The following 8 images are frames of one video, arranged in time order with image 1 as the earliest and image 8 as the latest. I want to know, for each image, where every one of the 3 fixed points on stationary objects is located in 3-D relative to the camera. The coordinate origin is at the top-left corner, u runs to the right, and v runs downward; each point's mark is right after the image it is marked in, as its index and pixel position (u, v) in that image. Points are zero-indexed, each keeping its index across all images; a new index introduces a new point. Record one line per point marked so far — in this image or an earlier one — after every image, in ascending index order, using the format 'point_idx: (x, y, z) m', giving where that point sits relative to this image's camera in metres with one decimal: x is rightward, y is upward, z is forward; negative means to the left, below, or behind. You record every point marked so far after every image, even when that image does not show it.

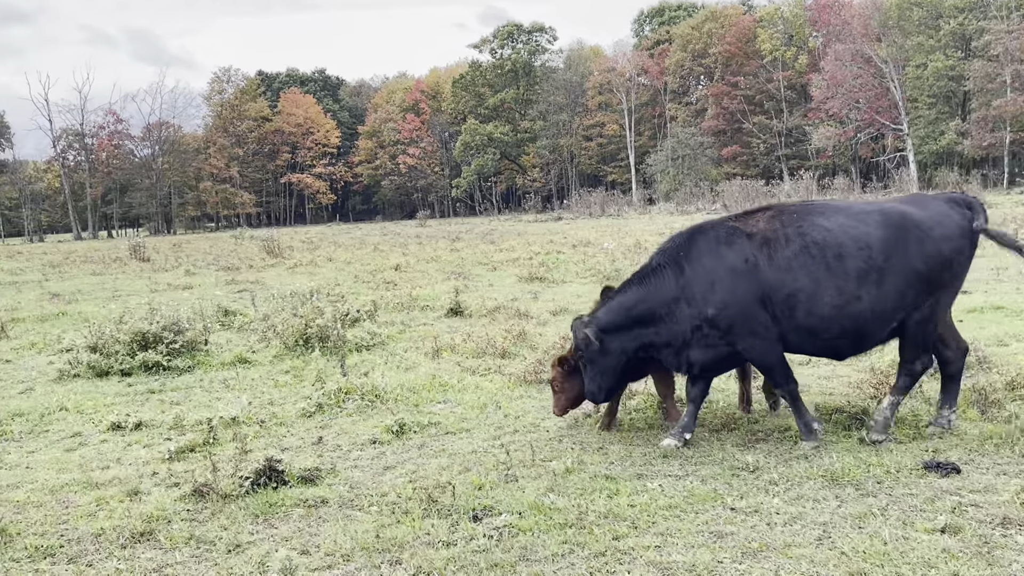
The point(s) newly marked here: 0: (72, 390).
0: (-3.0, -0.7, +6.7) m
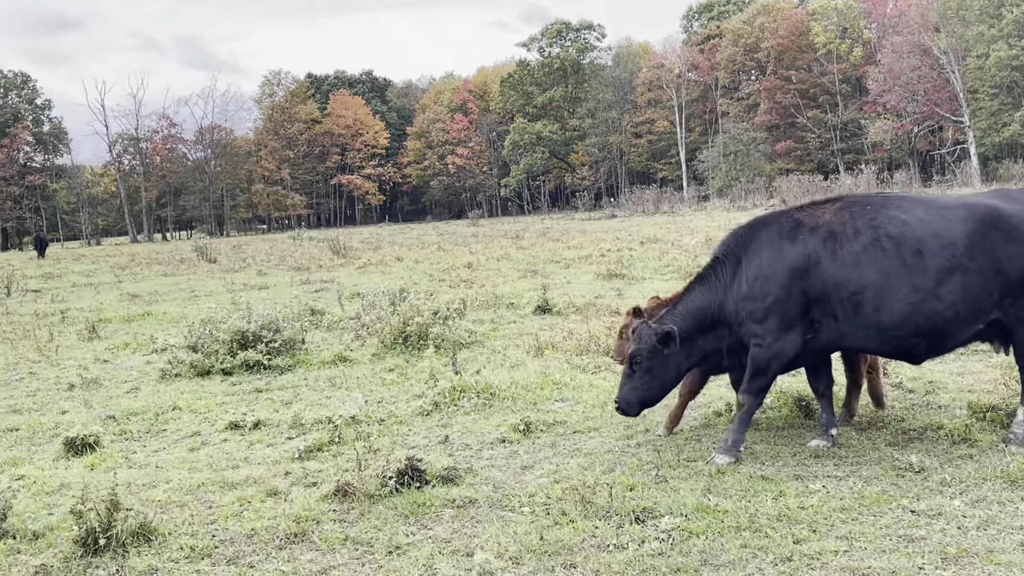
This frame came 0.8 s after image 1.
0: (-2.3, -0.7, +6.8) m
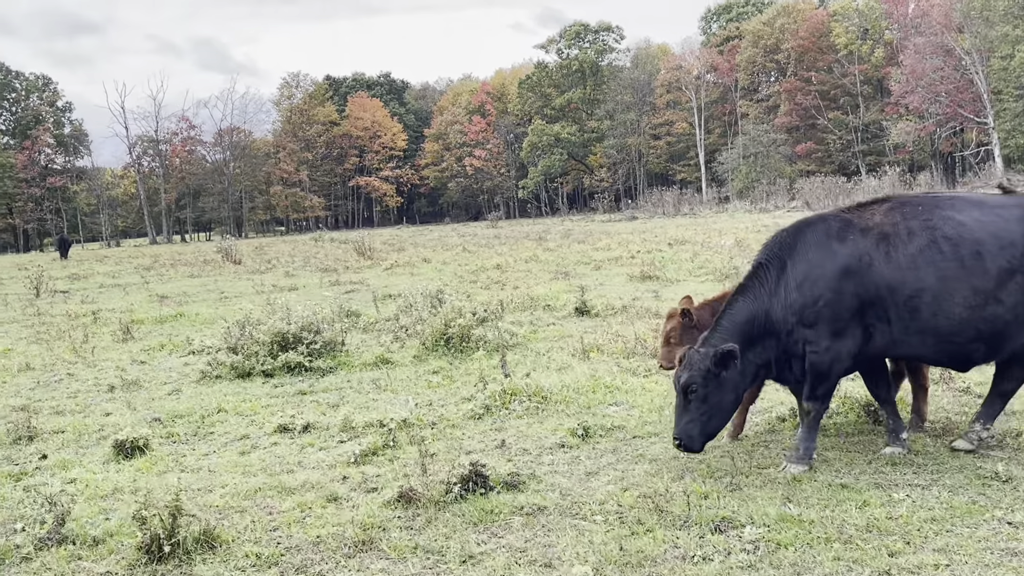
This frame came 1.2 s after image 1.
0: (-2.0, -0.7, +6.7) m
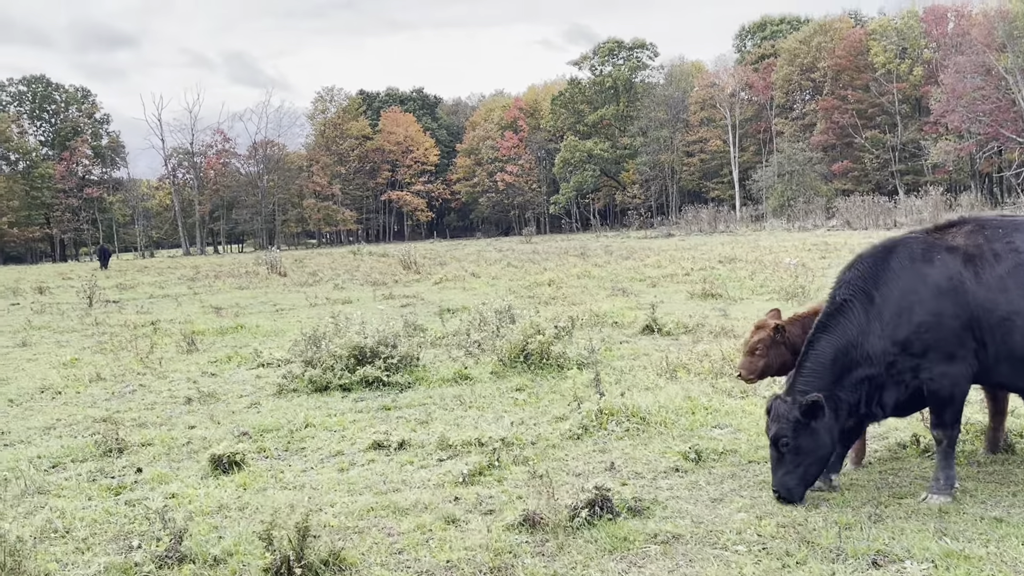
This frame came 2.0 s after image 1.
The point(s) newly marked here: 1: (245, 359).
0: (-1.4, -0.8, +6.6) m
1: (-2.5, -0.7, +9.0) m
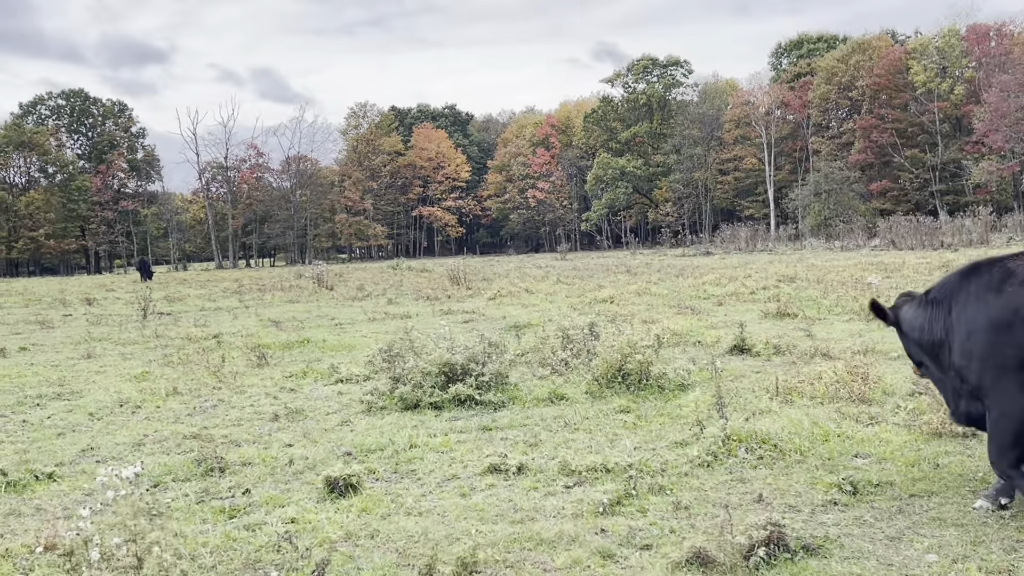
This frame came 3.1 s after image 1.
0: (-0.7, -0.9, +6.3) m
1: (-1.7, -0.8, +8.7) m
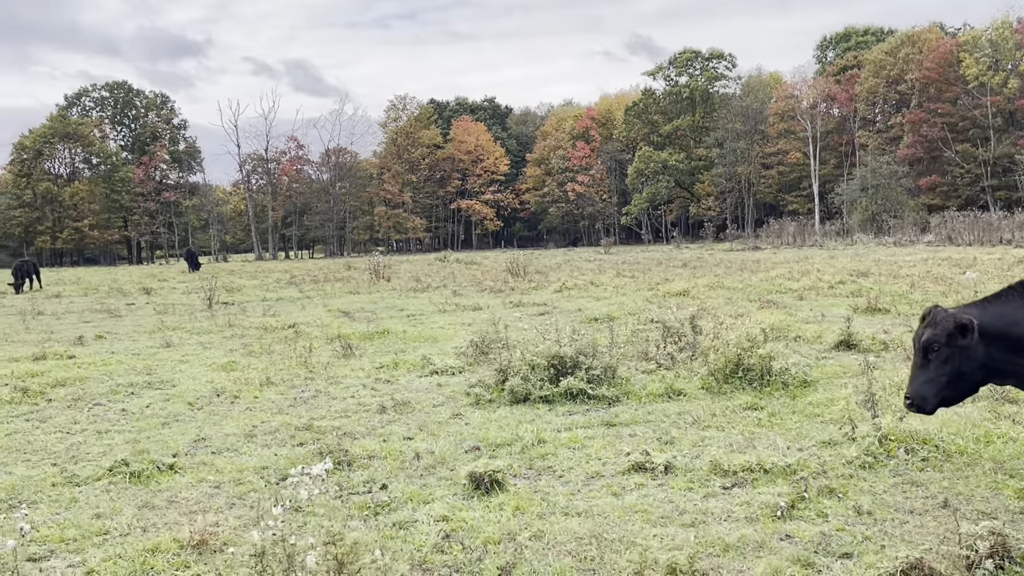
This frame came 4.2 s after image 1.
0: (0.0, -0.8, +6.1) m
1: (-0.9, -0.7, +8.5) m
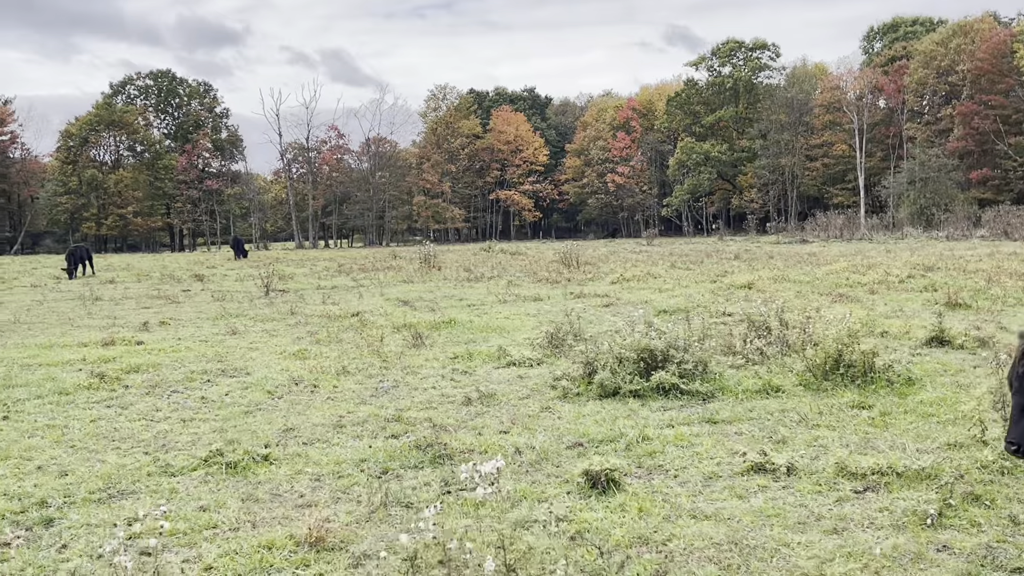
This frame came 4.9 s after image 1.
0: (+0.6, -0.8, +5.9) m
1: (-0.2, -0.6, +8.4) m
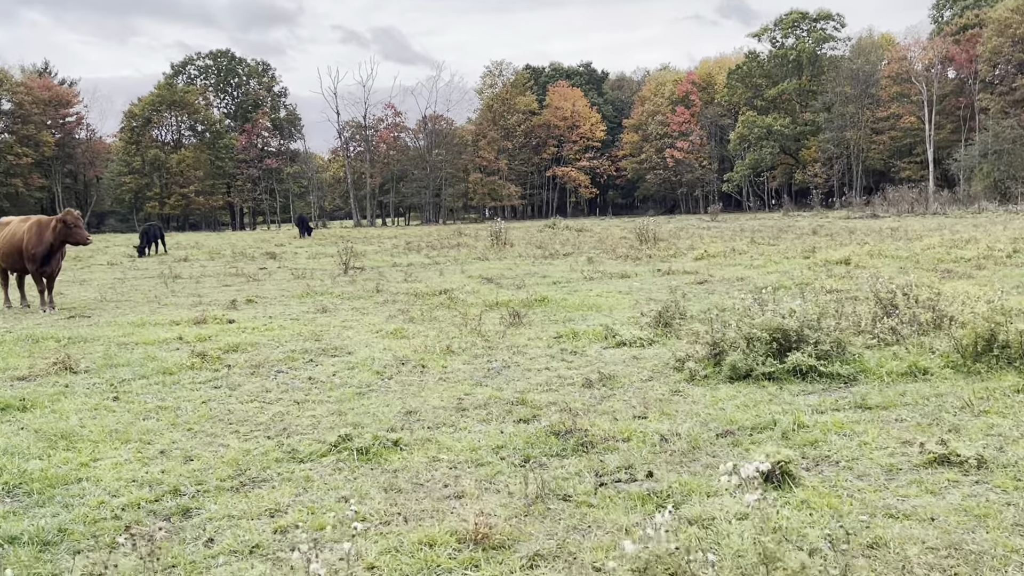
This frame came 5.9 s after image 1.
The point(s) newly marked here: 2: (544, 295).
0: (+1.4, -0.6, +5.5) m
1: (+0.7, -0.4, +8.0) m
2: (+0.3, -0.1, +11.3) m
